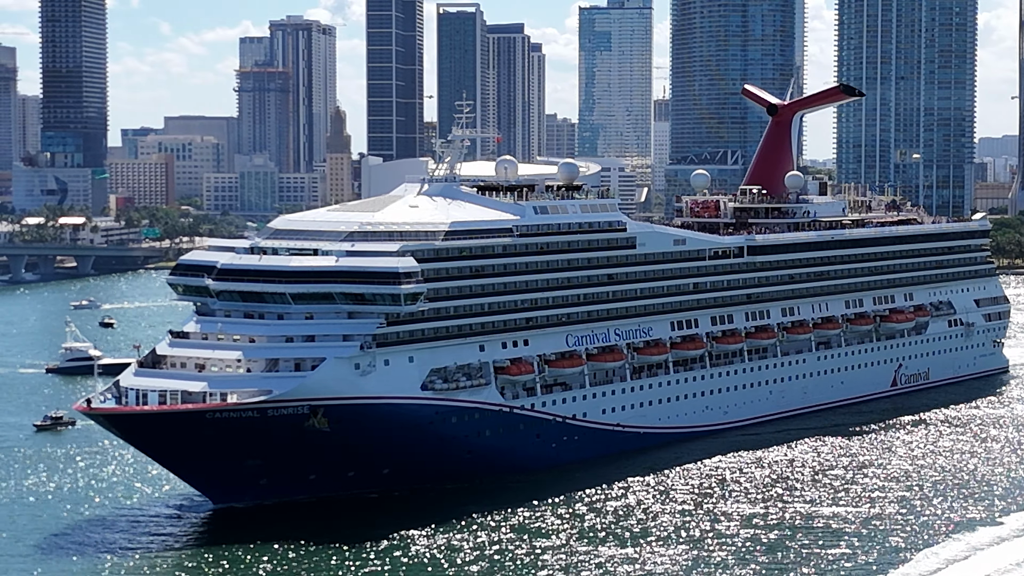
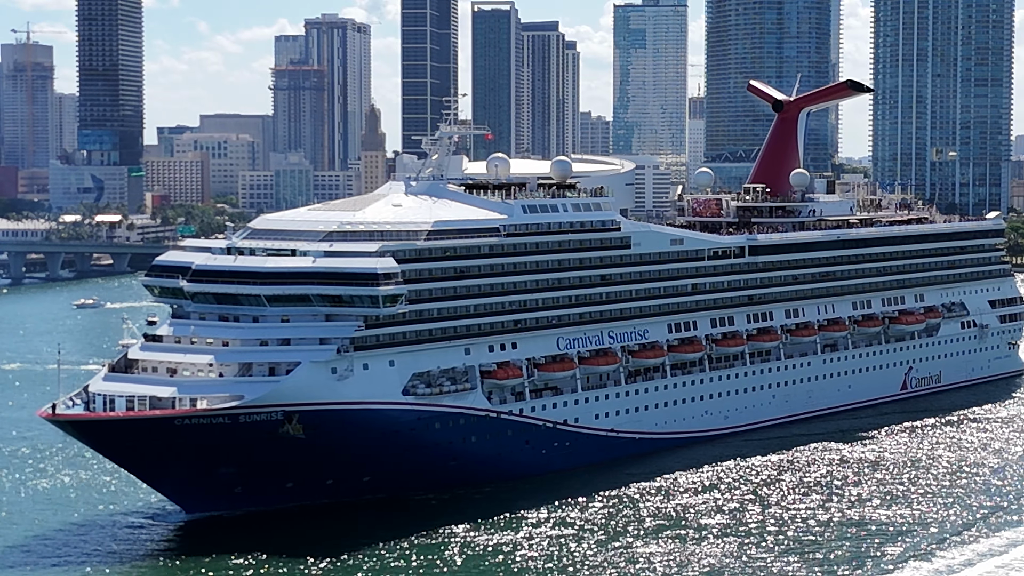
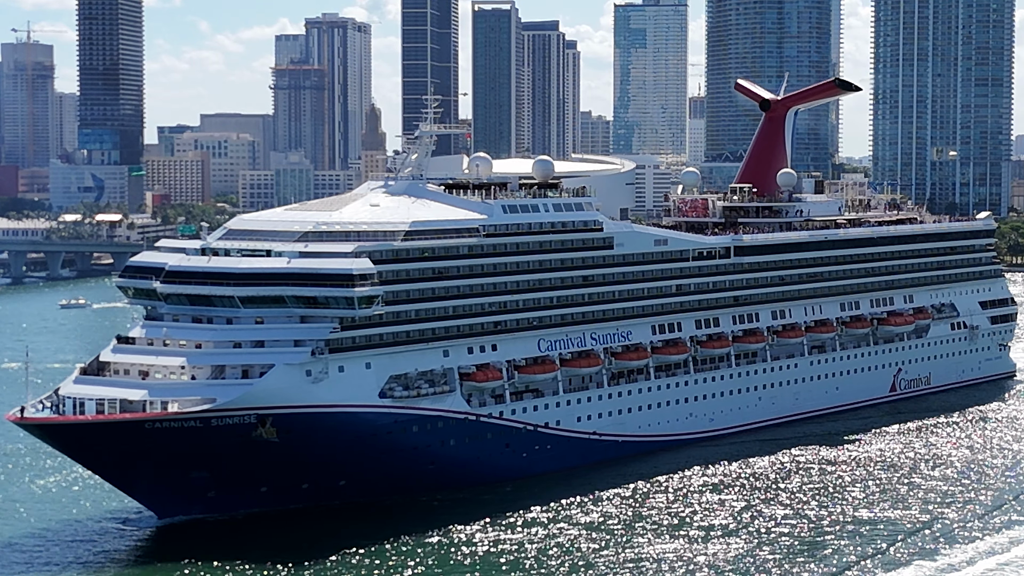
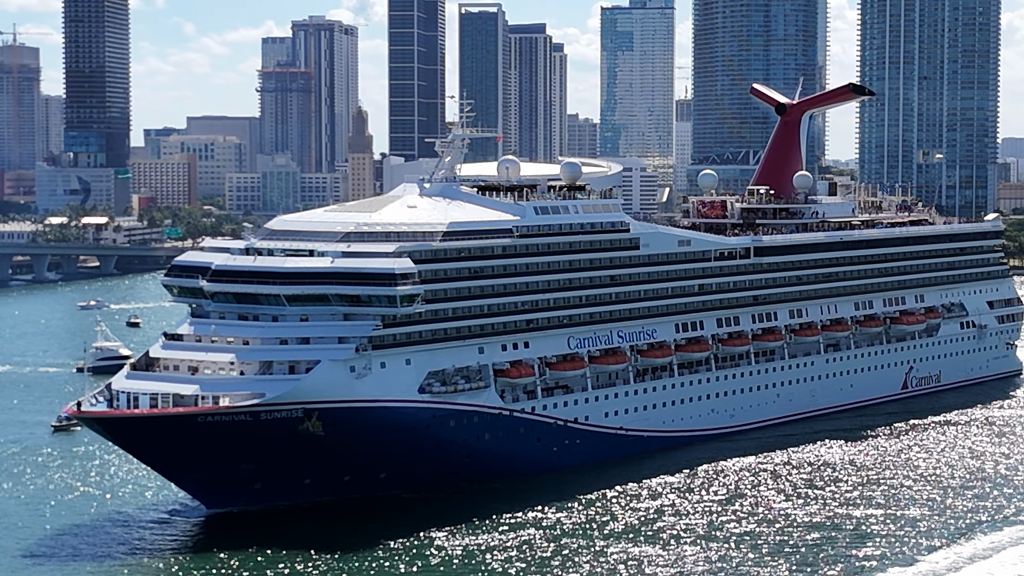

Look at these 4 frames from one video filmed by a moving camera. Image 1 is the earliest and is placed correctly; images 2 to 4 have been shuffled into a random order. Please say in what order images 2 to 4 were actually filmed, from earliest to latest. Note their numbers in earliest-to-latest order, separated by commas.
4, 2, 3
